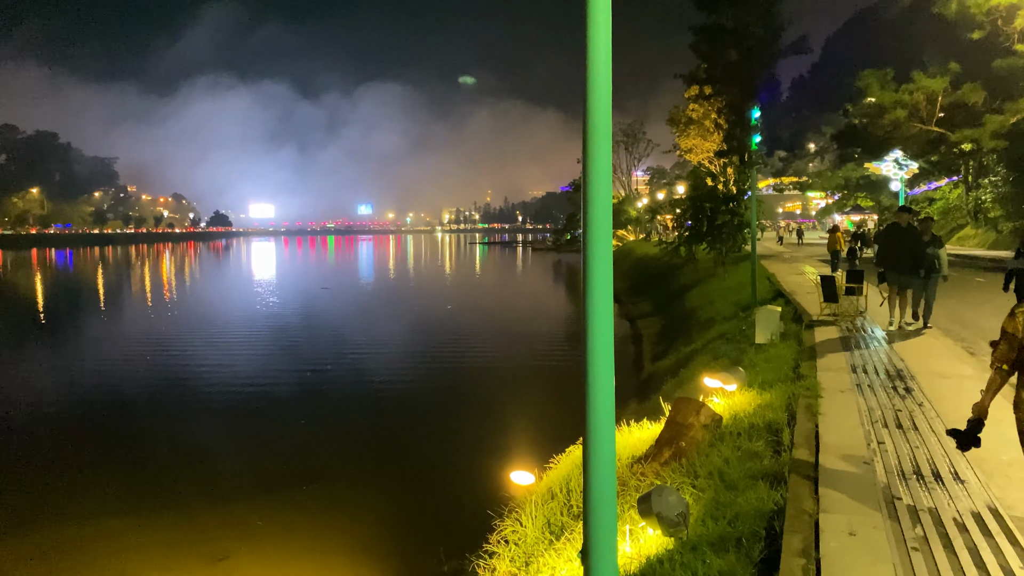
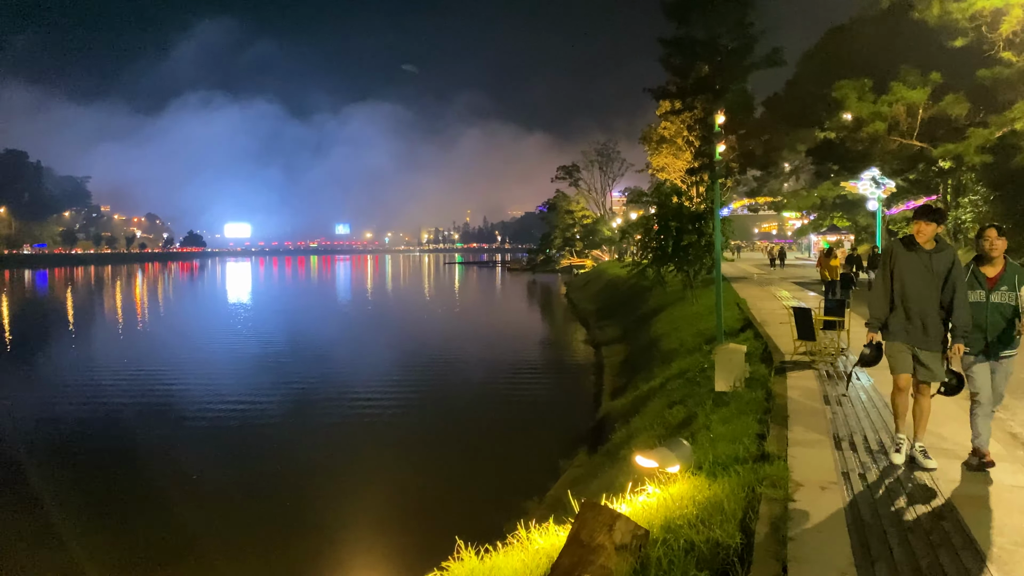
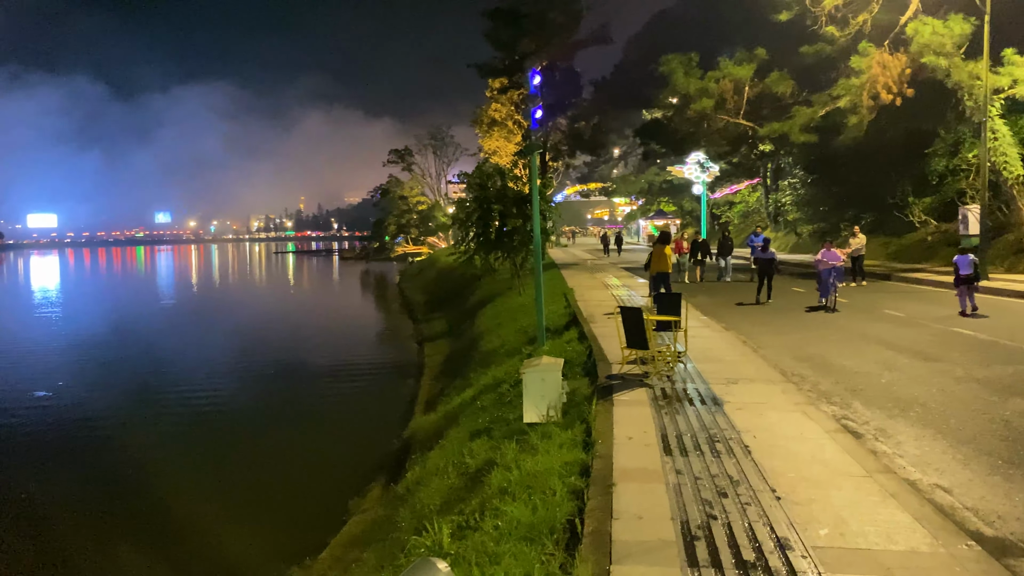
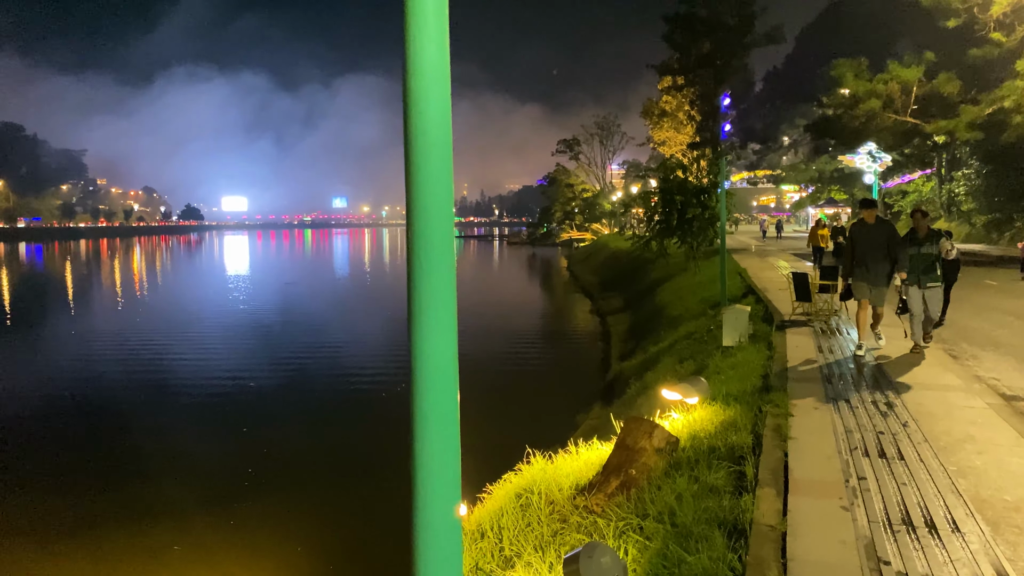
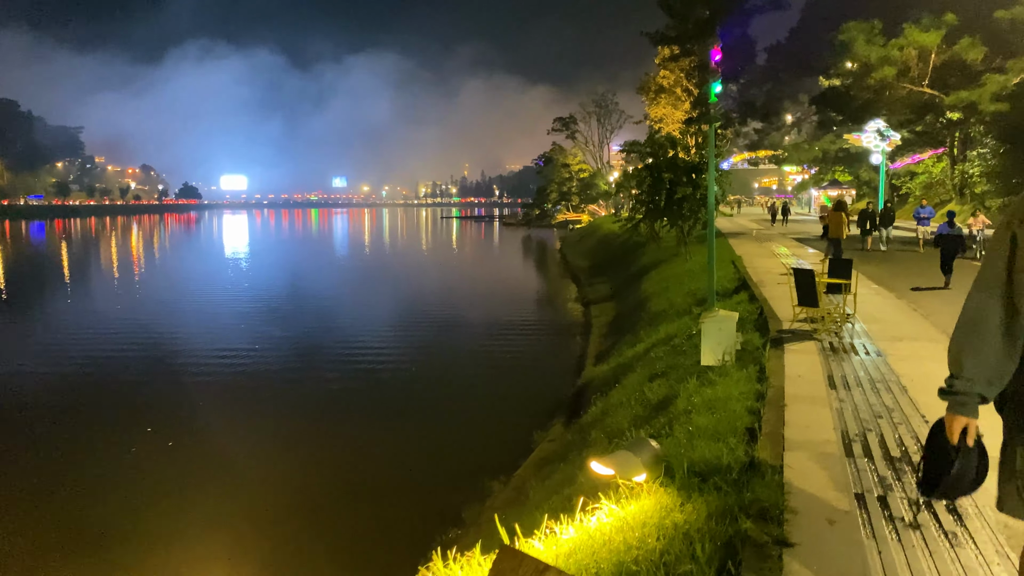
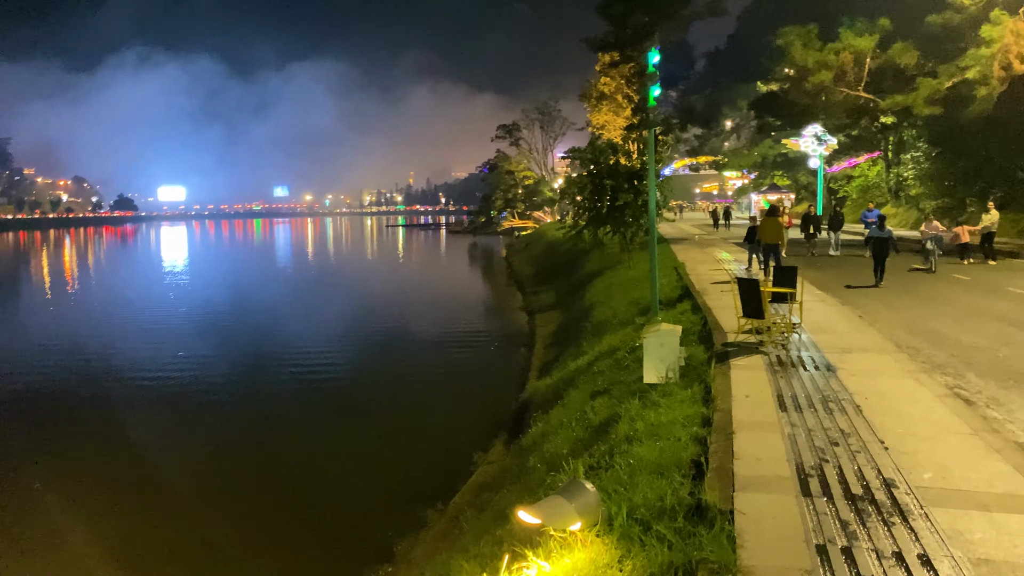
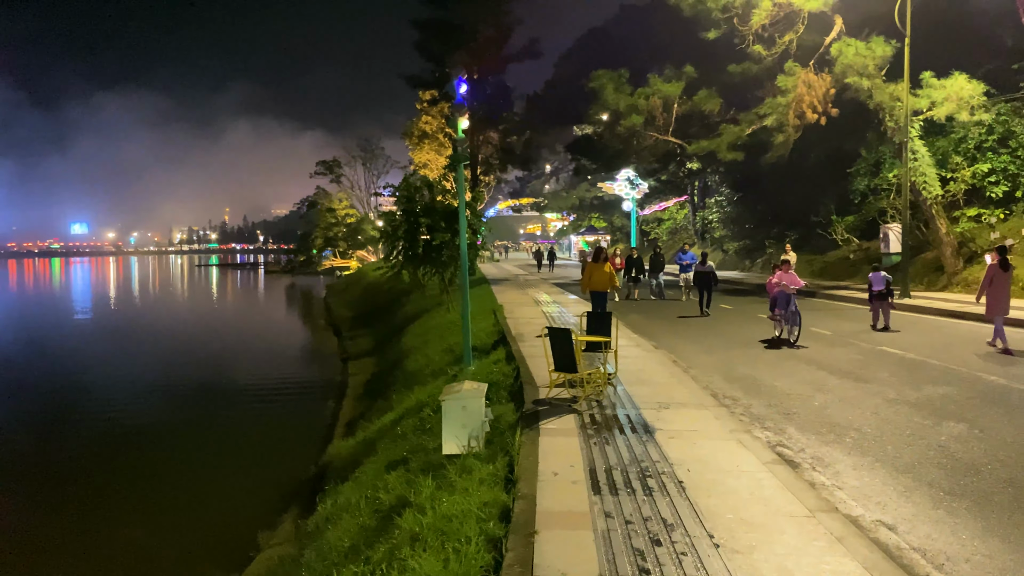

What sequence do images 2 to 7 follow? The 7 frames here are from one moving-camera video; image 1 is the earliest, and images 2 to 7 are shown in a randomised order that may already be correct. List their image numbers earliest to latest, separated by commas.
4, 2, 5, 6, 3, 7
